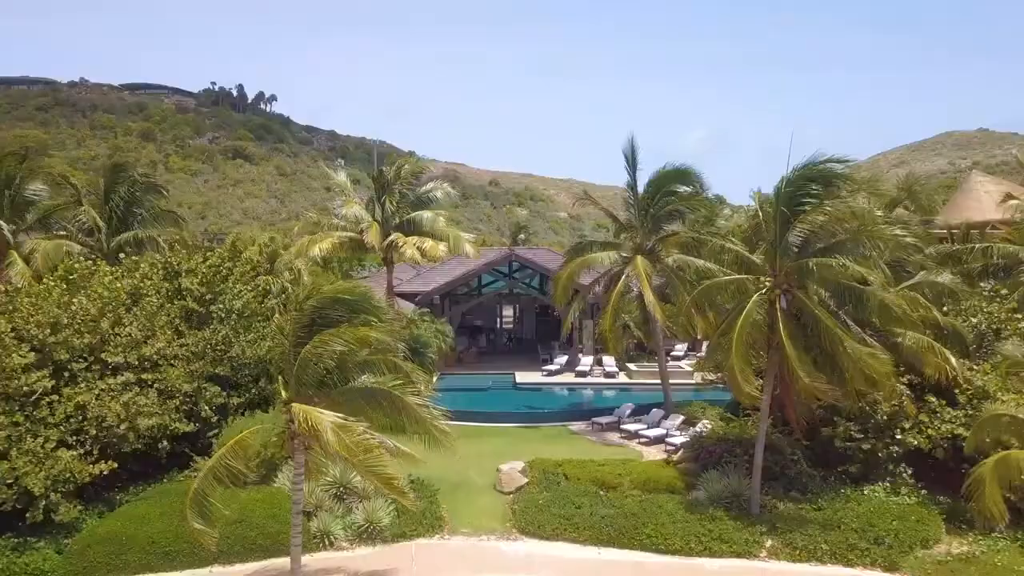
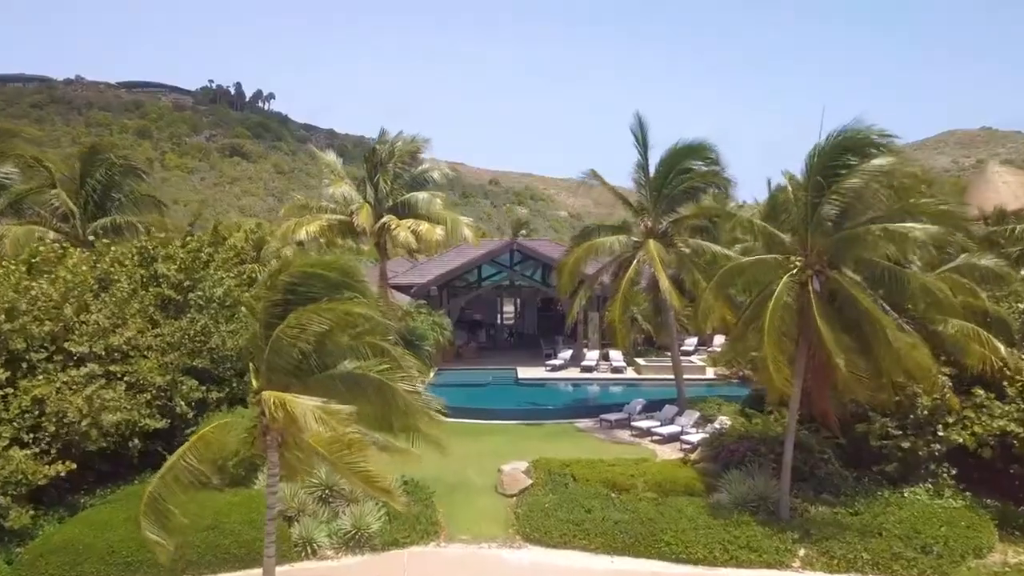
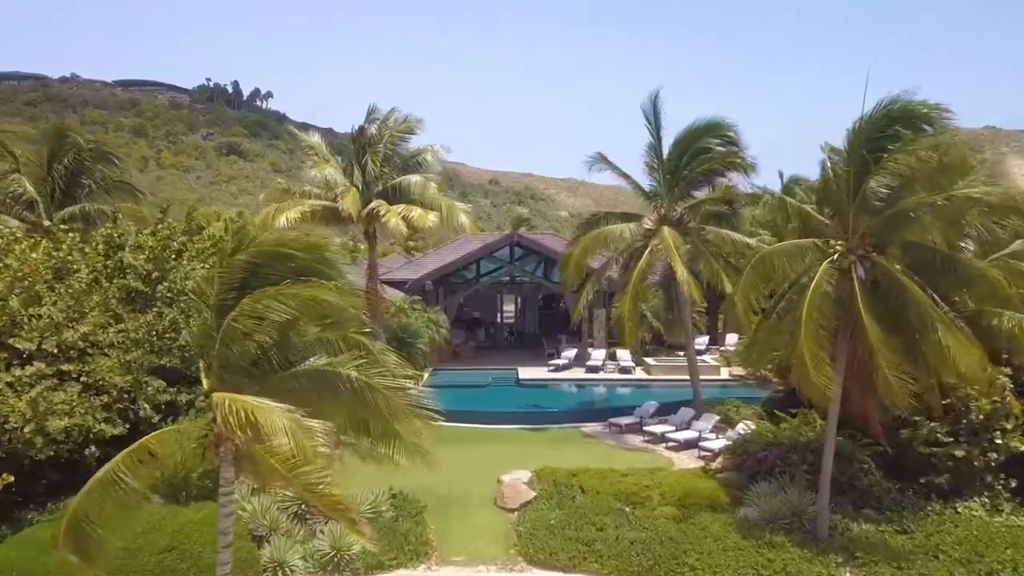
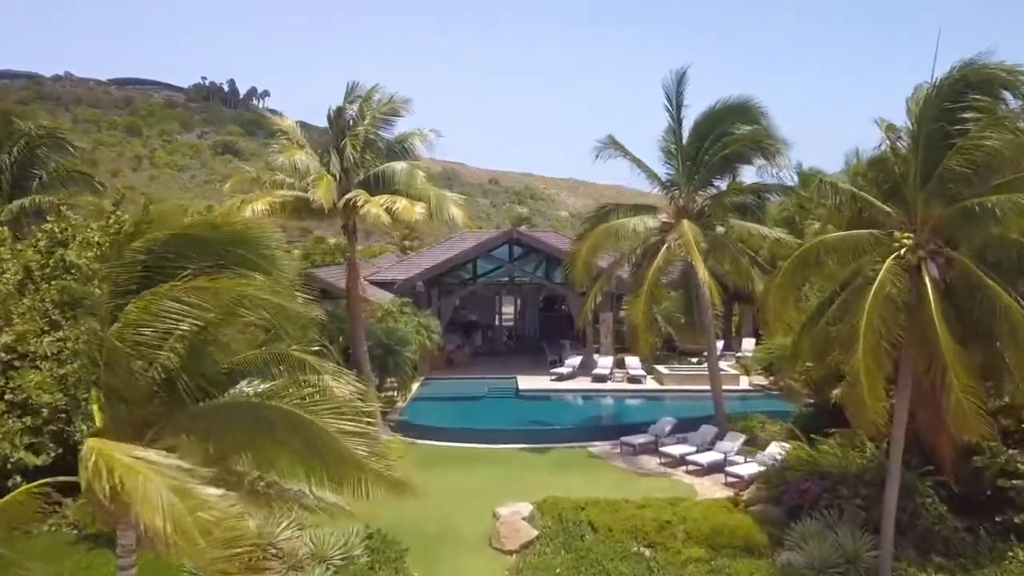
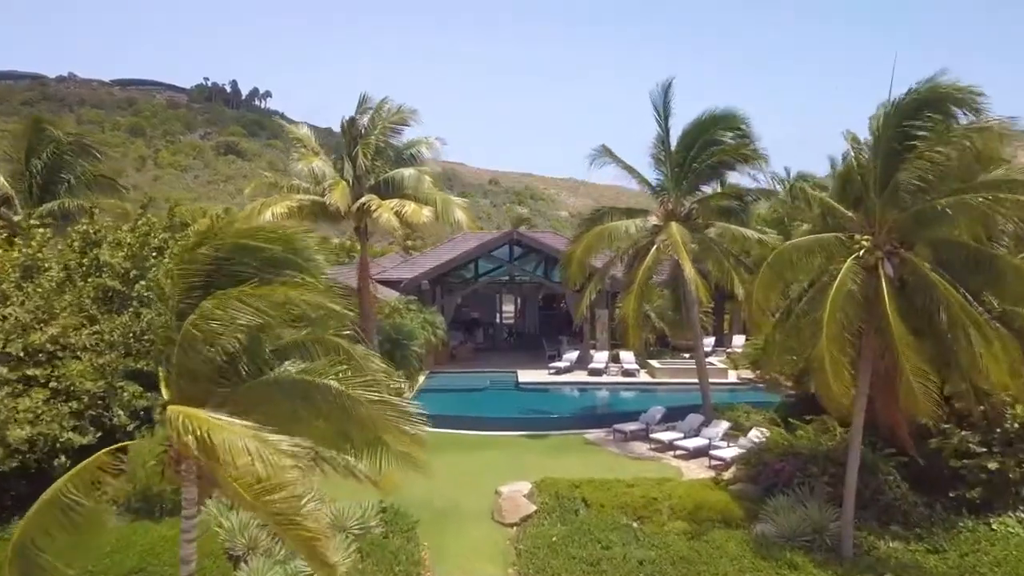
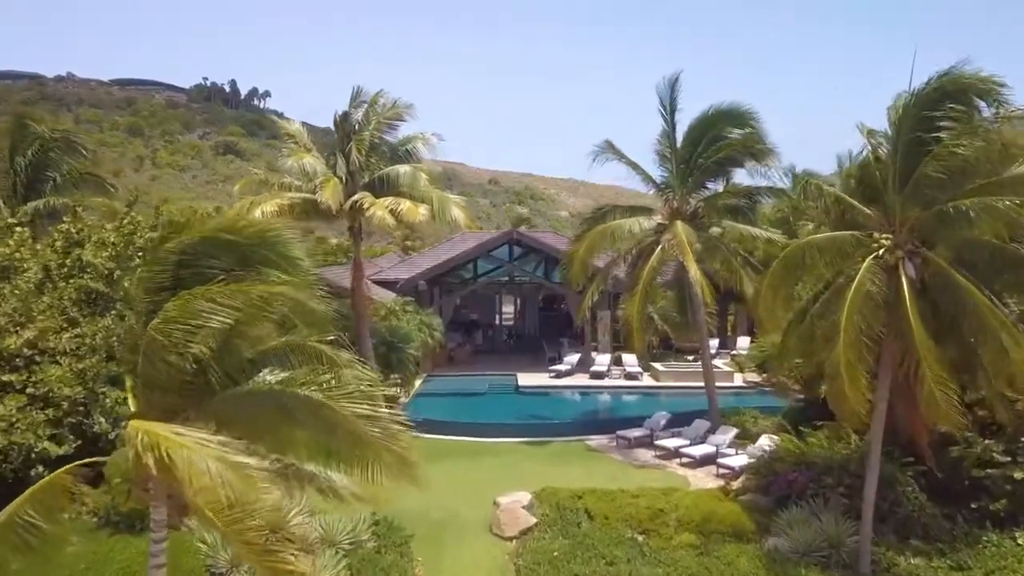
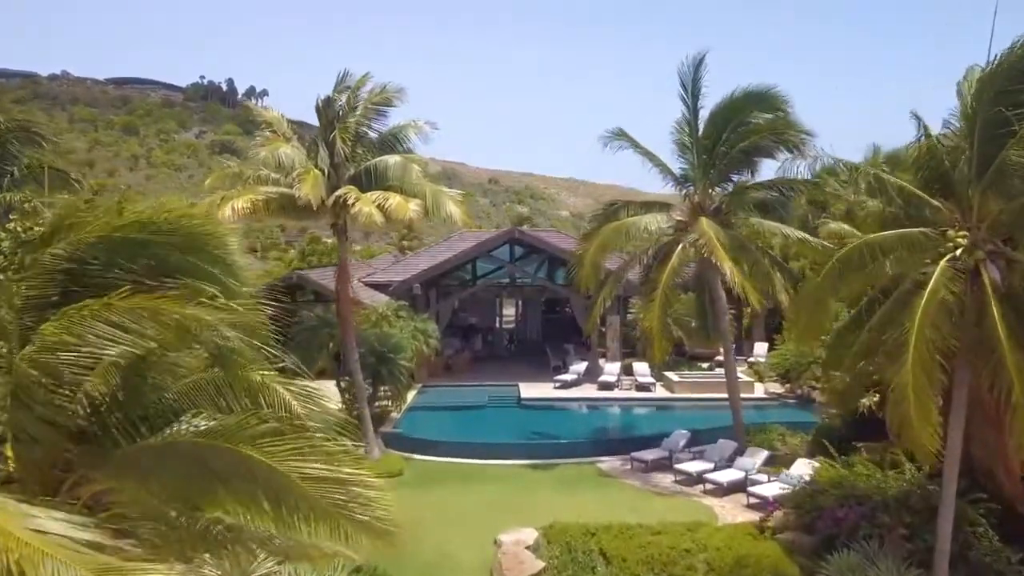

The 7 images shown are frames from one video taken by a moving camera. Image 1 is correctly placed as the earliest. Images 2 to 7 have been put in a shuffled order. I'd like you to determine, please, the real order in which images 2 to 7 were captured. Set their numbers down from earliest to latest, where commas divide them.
2, 3, 5, 6, 4, 7
